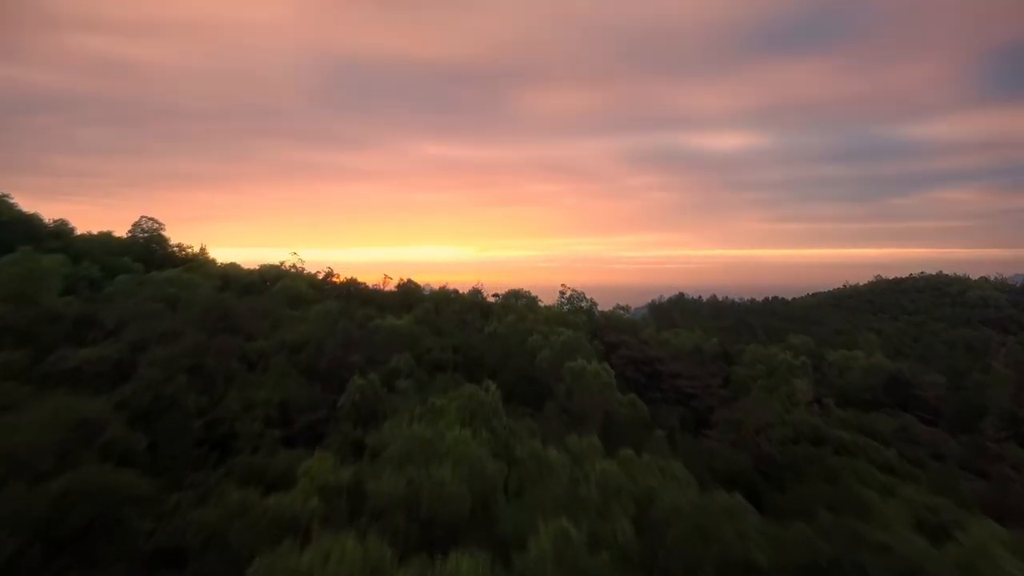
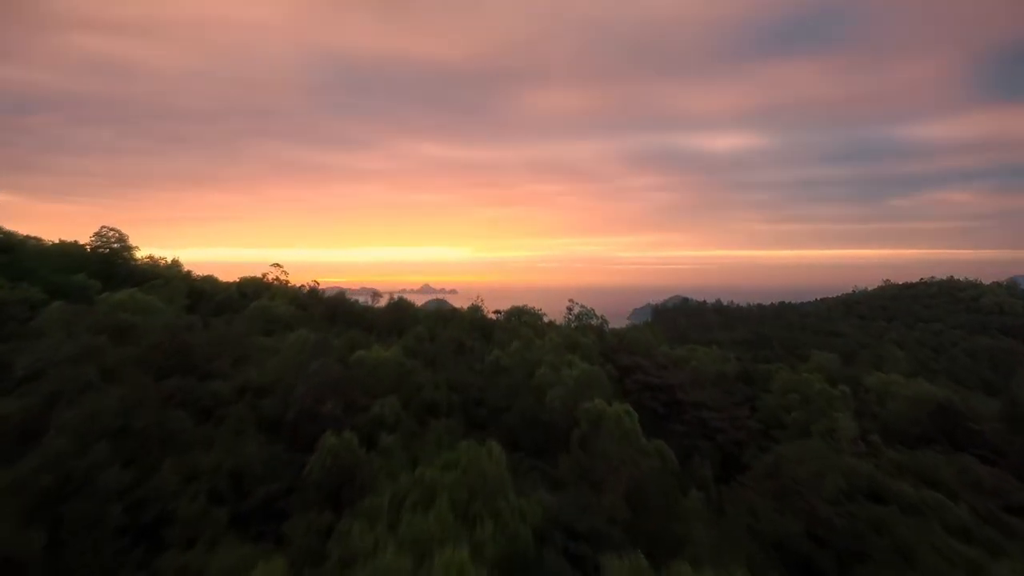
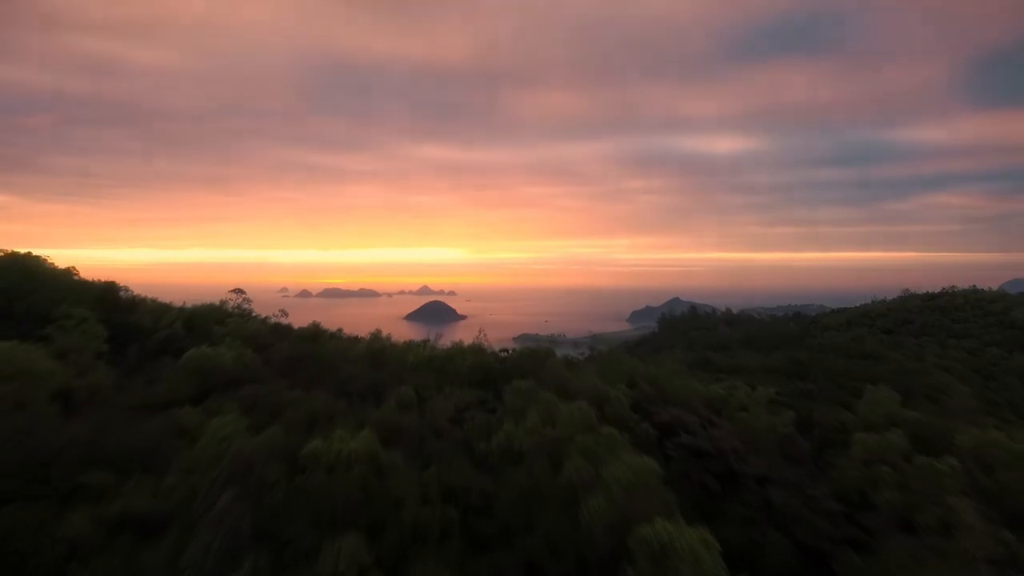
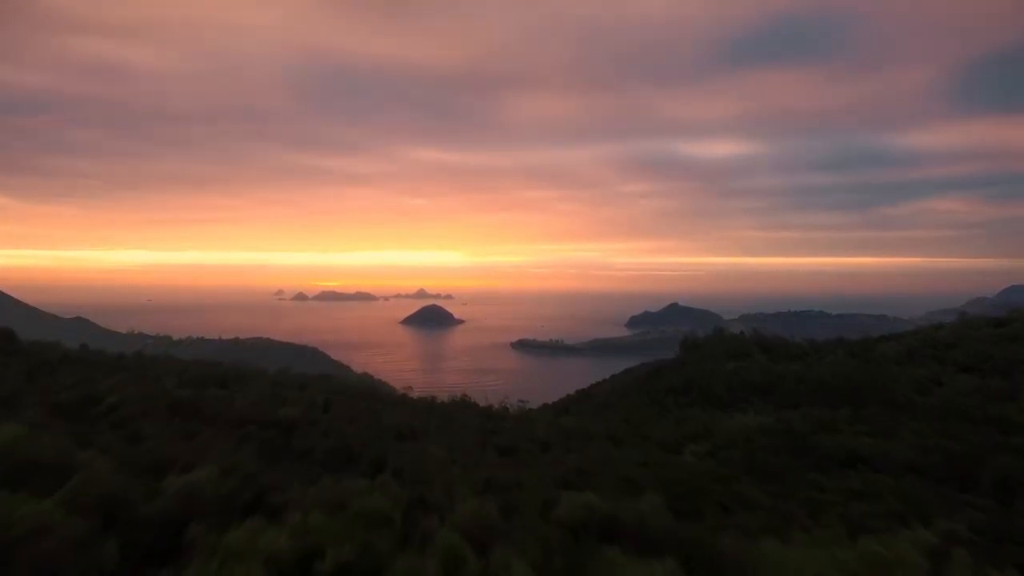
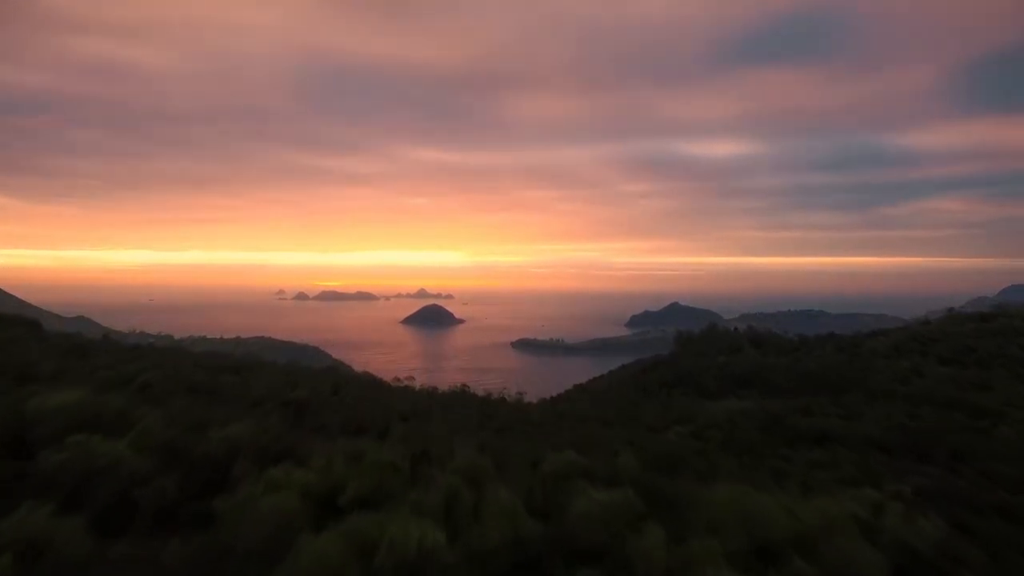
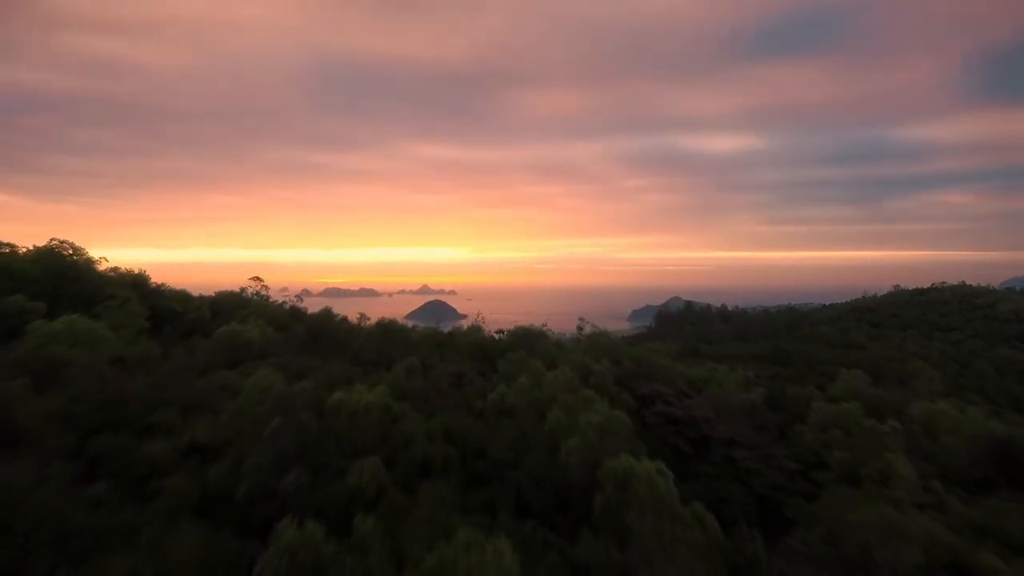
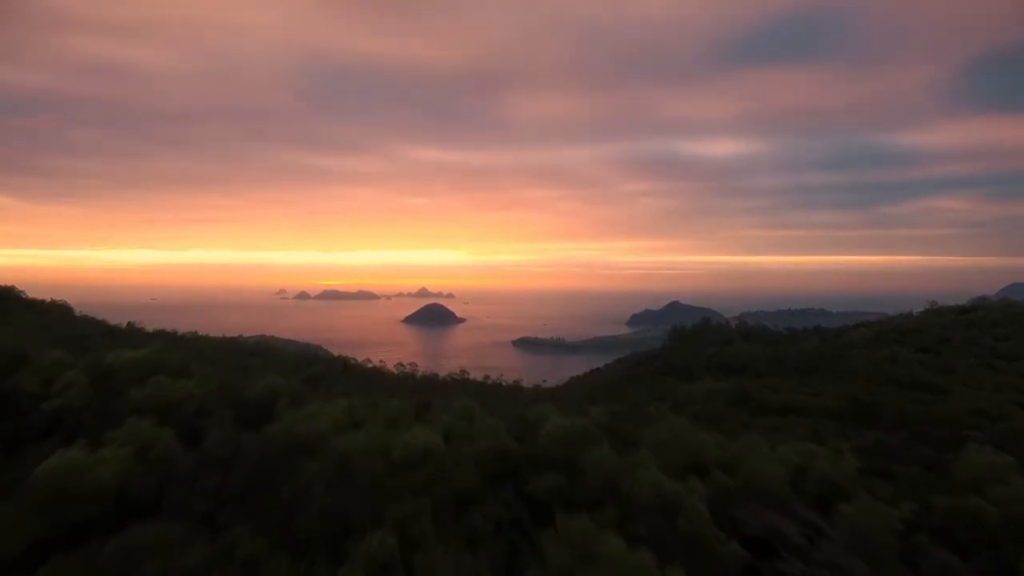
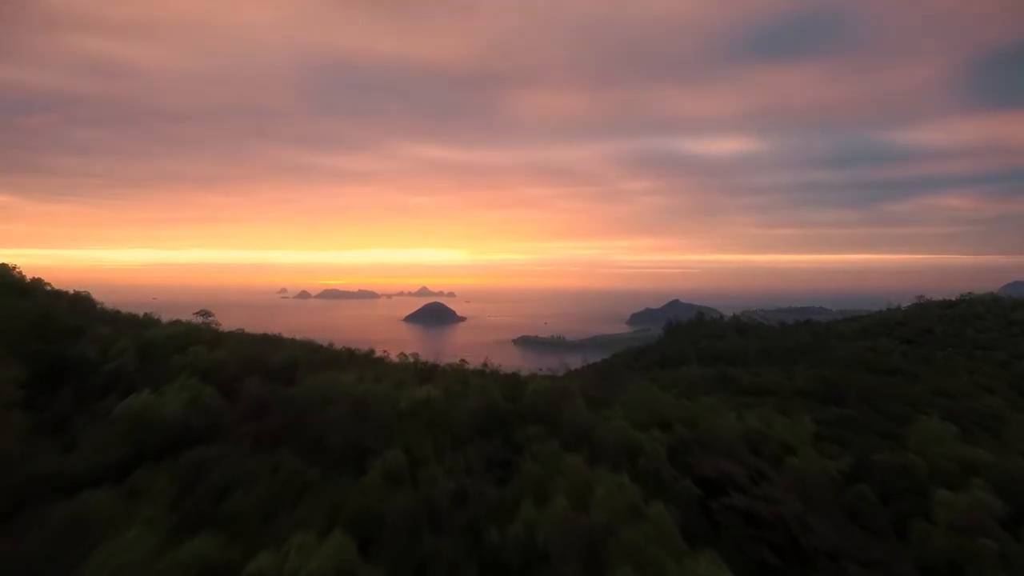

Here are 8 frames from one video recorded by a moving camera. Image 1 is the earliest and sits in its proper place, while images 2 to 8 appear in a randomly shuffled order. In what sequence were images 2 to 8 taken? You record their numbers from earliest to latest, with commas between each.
2, 6, 3, 8, 7, 5, 4
